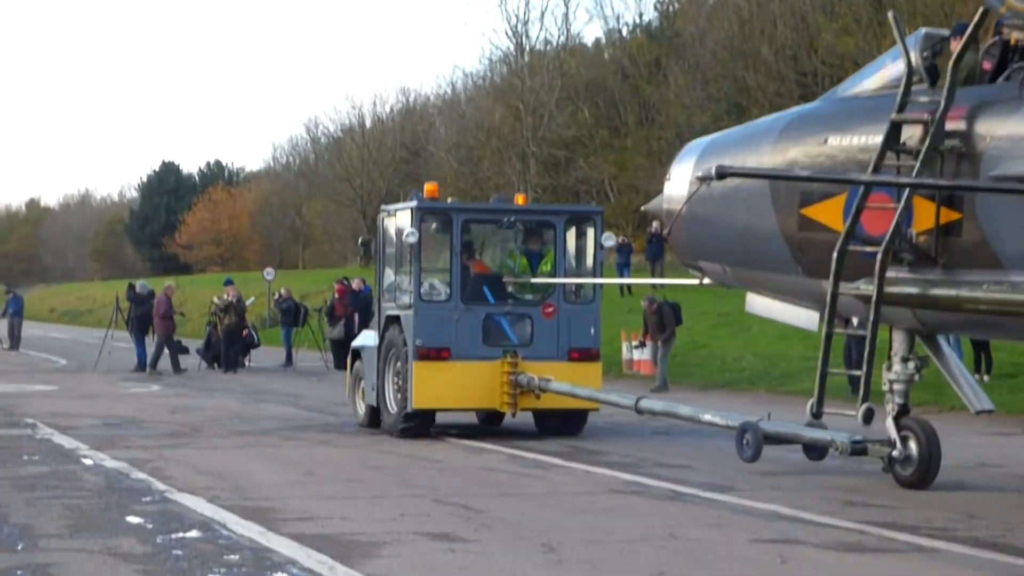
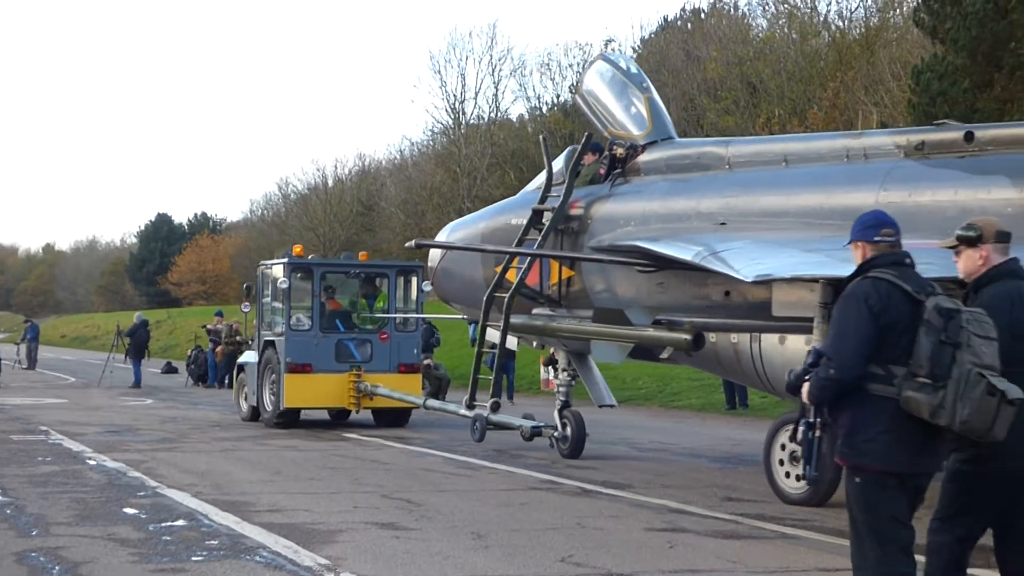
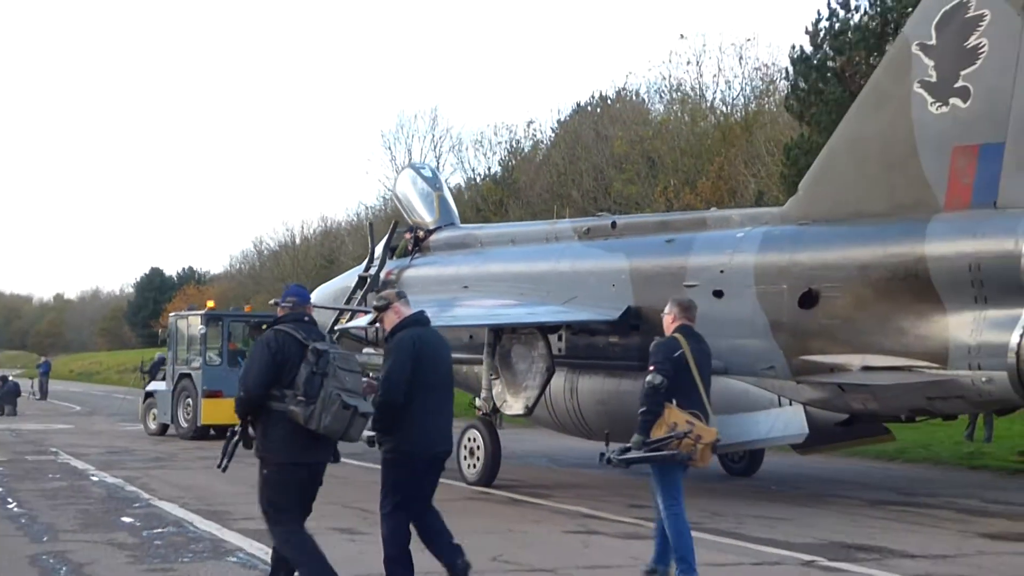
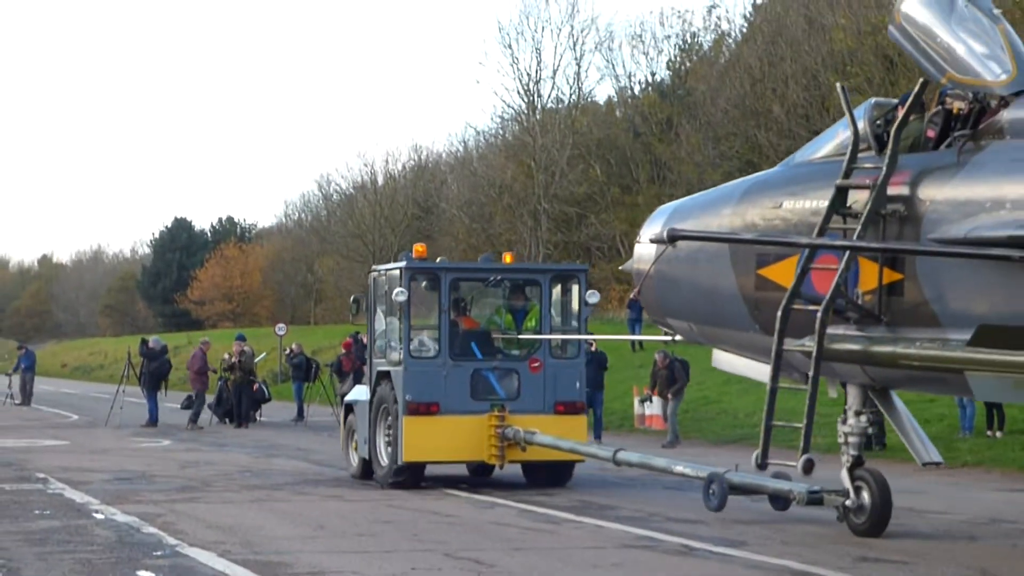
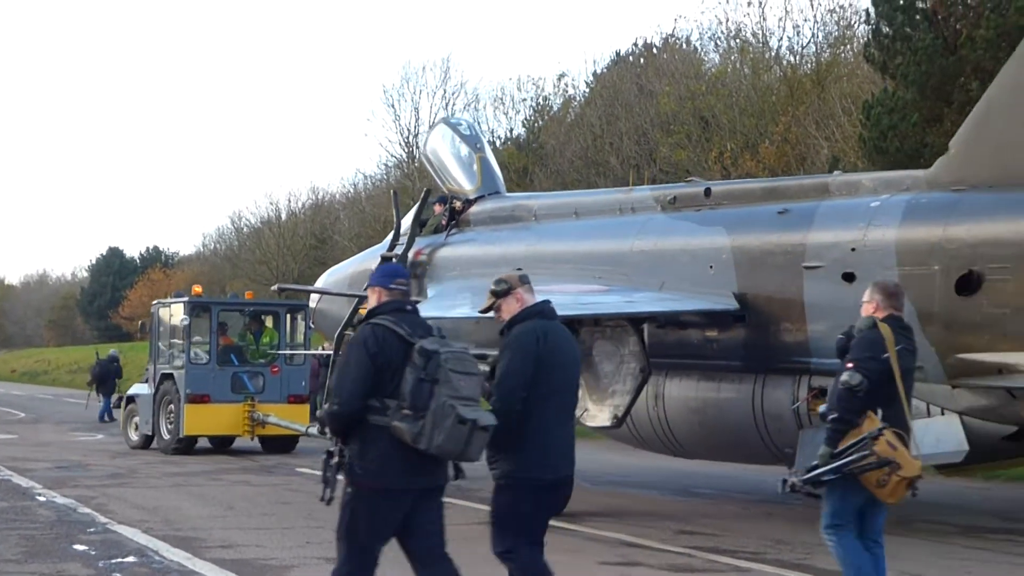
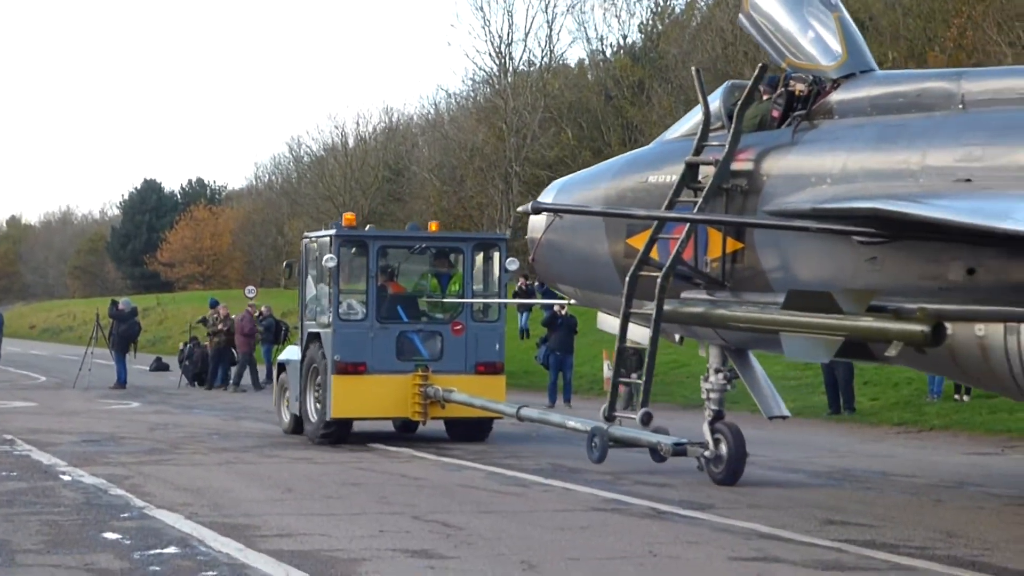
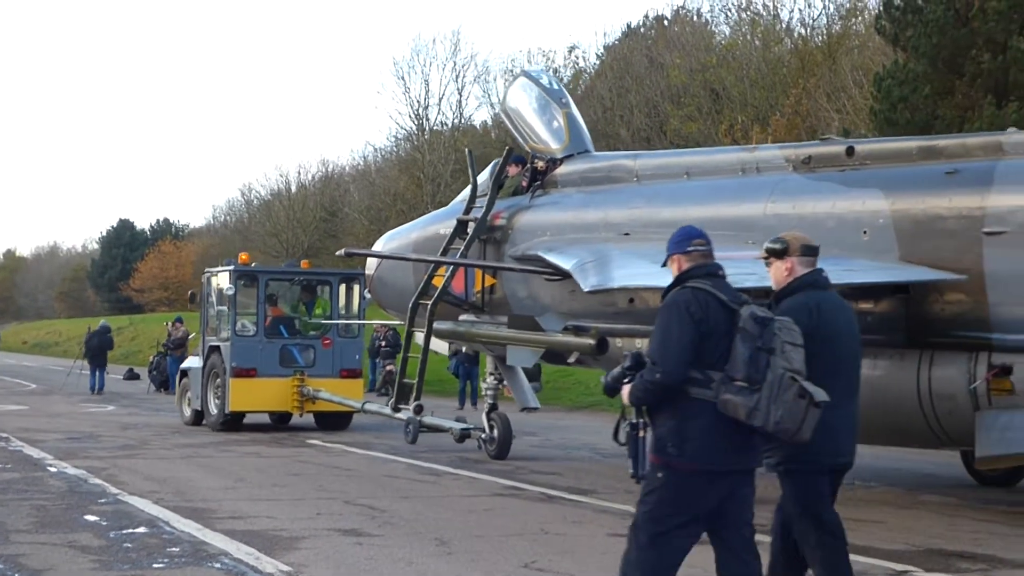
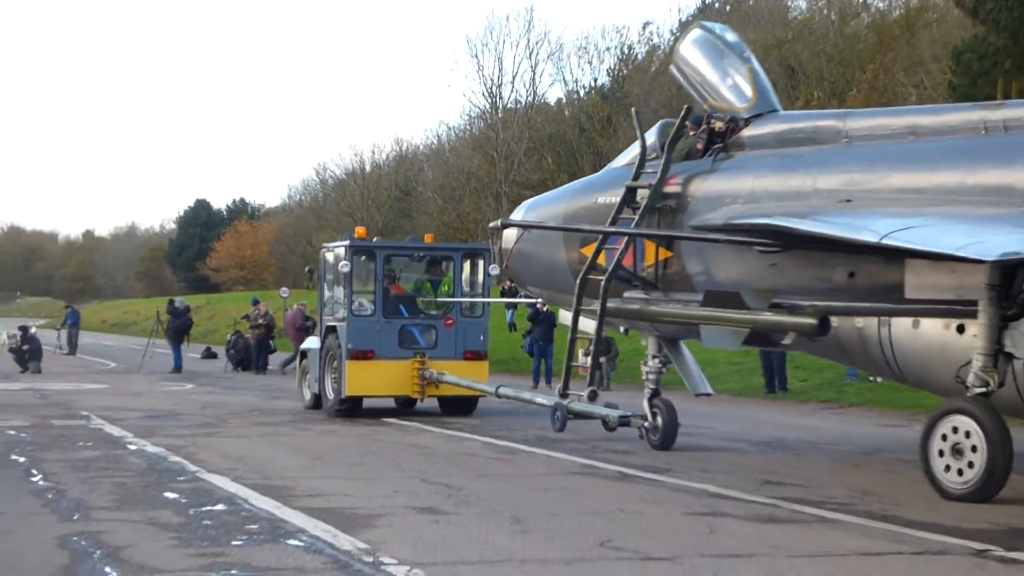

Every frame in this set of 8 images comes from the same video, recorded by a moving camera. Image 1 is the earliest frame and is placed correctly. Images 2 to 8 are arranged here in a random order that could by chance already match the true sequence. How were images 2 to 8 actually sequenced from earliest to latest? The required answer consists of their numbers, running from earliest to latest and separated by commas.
4, 6, 8, 2, 7, 5, 3
